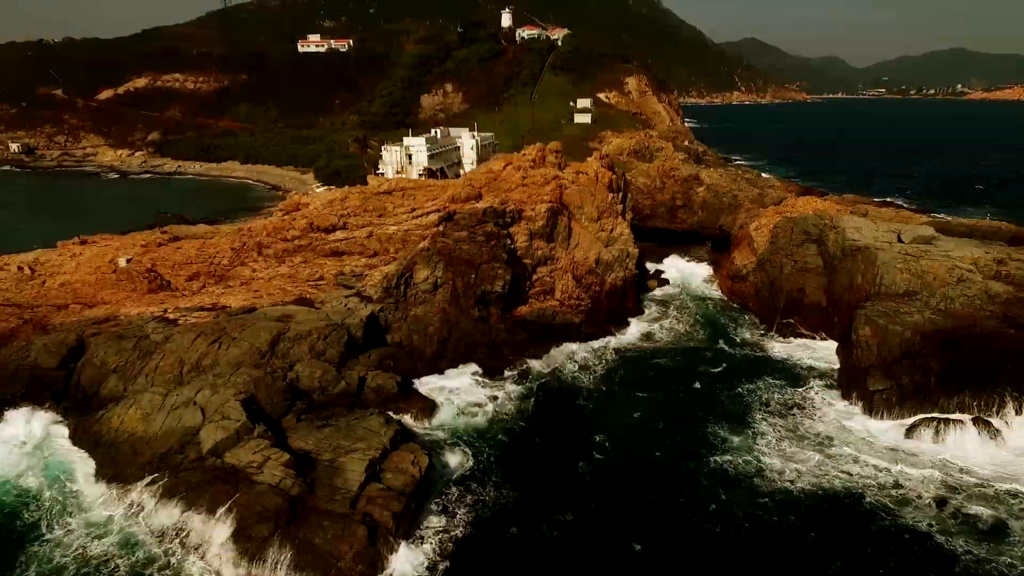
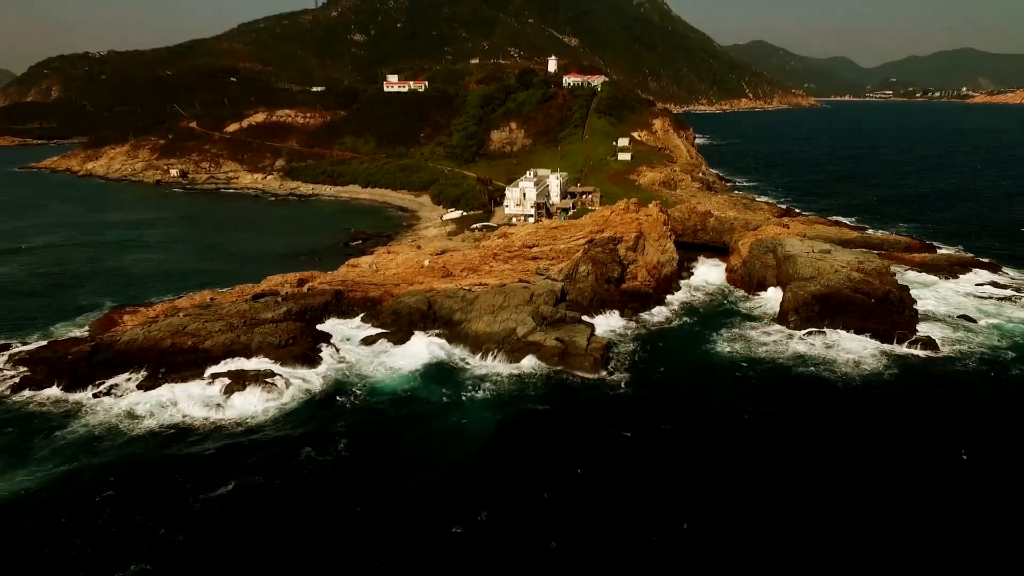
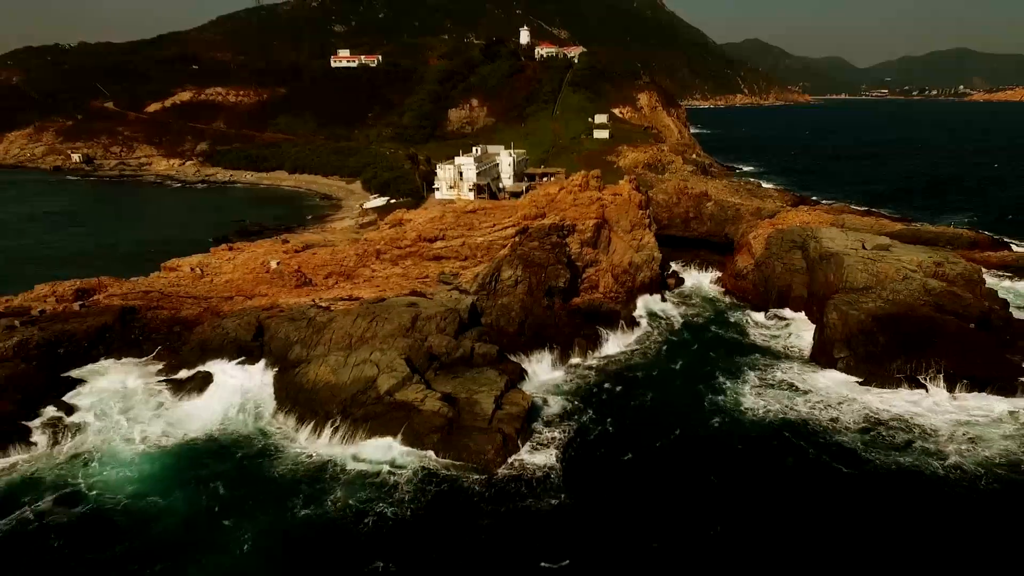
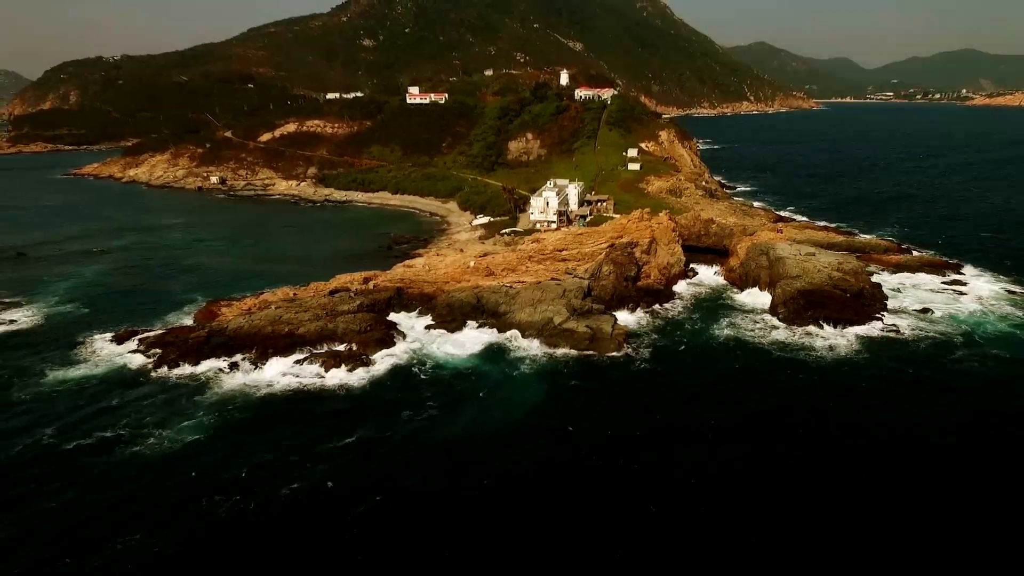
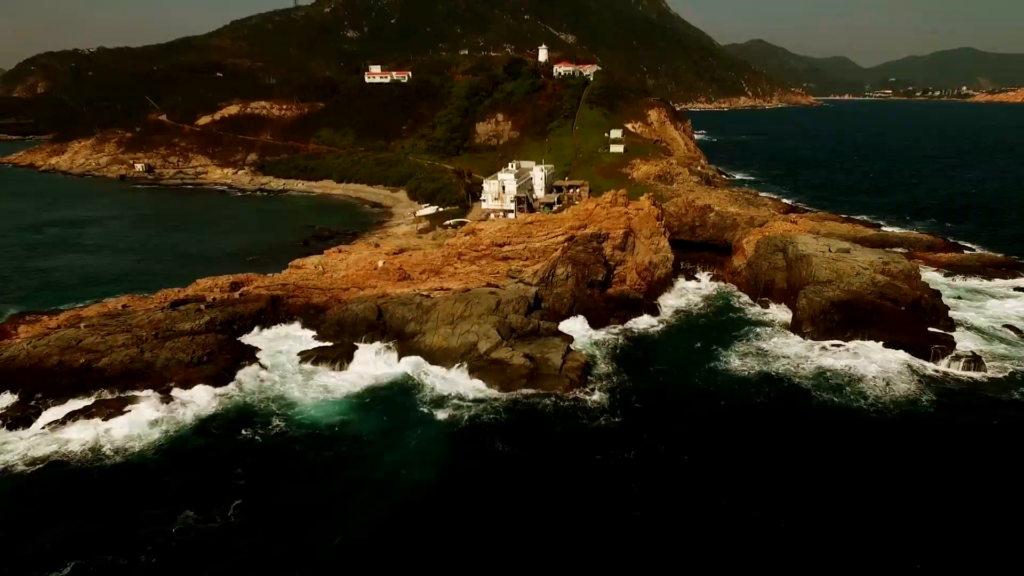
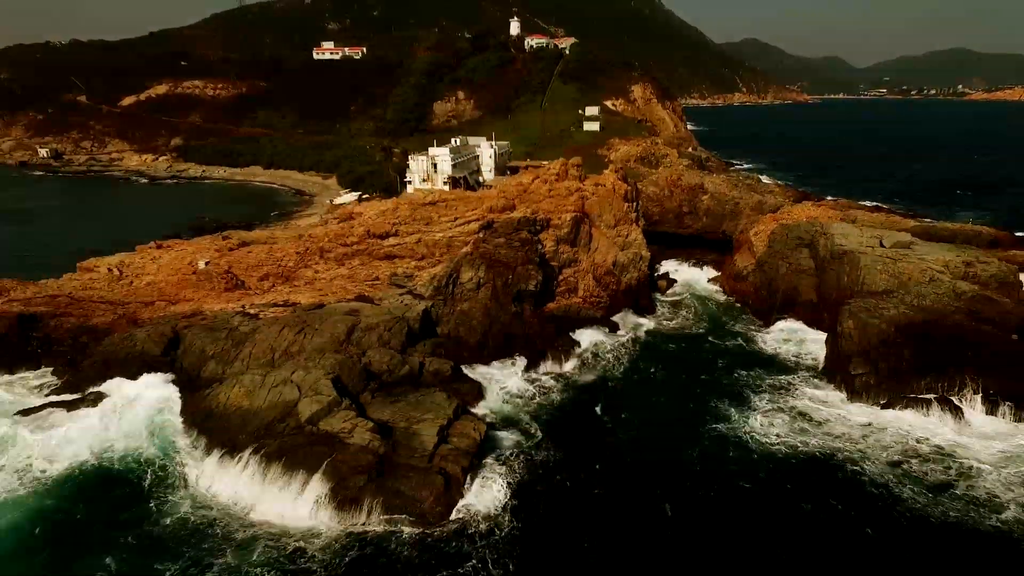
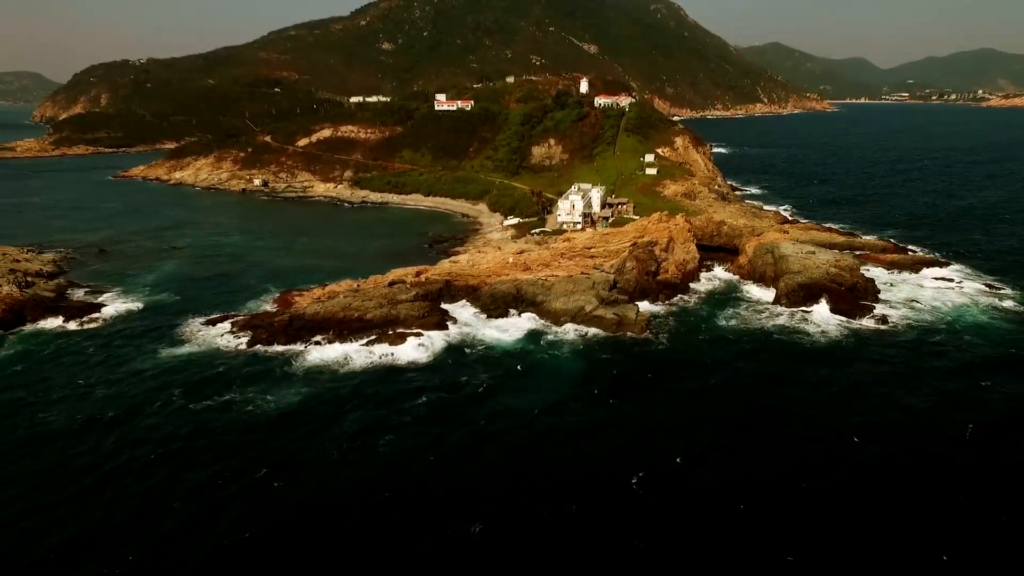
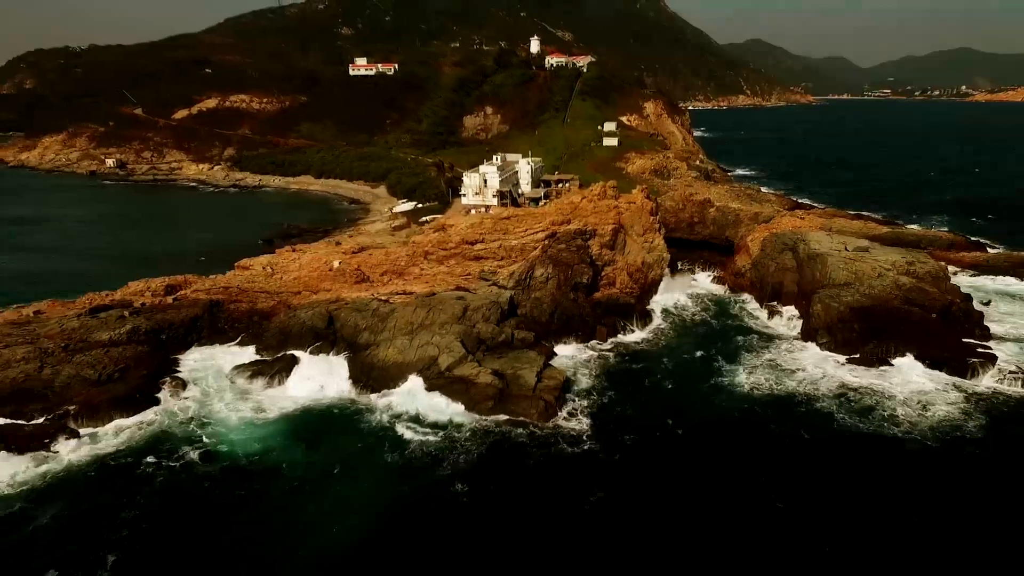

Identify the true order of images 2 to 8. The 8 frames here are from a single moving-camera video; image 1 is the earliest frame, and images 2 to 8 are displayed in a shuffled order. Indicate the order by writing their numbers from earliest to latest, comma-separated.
6, 3, 8, 5, 2, 4, 7
